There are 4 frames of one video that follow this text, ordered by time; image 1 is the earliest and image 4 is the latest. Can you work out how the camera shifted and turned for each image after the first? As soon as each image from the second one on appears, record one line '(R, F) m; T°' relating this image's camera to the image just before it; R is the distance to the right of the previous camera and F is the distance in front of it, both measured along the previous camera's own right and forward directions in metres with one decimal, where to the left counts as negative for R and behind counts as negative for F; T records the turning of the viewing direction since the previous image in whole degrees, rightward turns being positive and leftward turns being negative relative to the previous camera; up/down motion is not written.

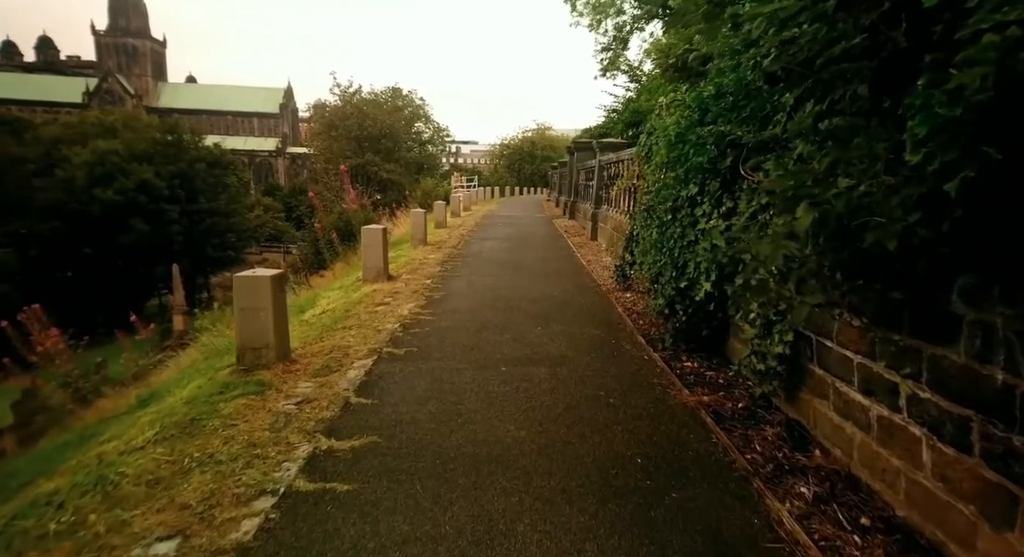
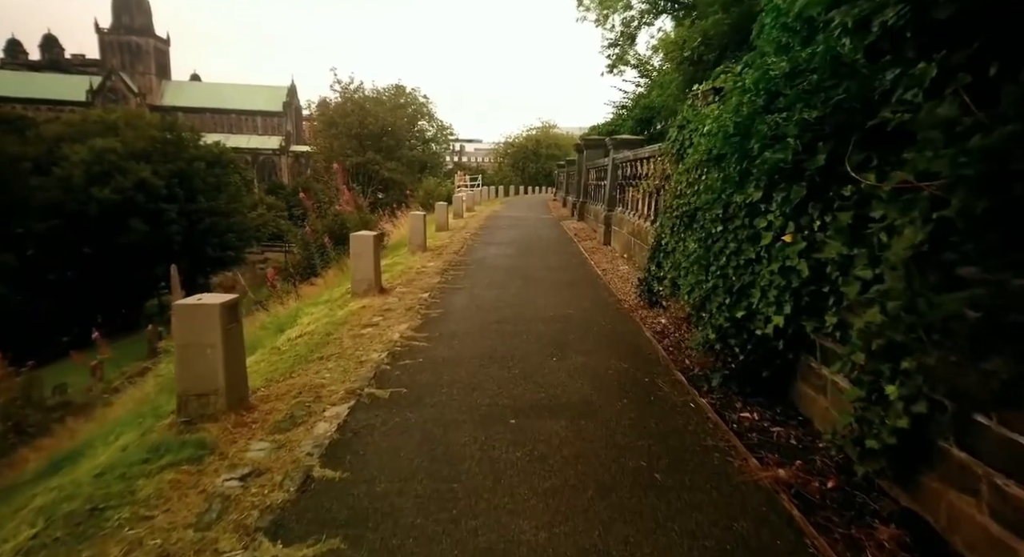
(-0.1, +0.9) m; 0°
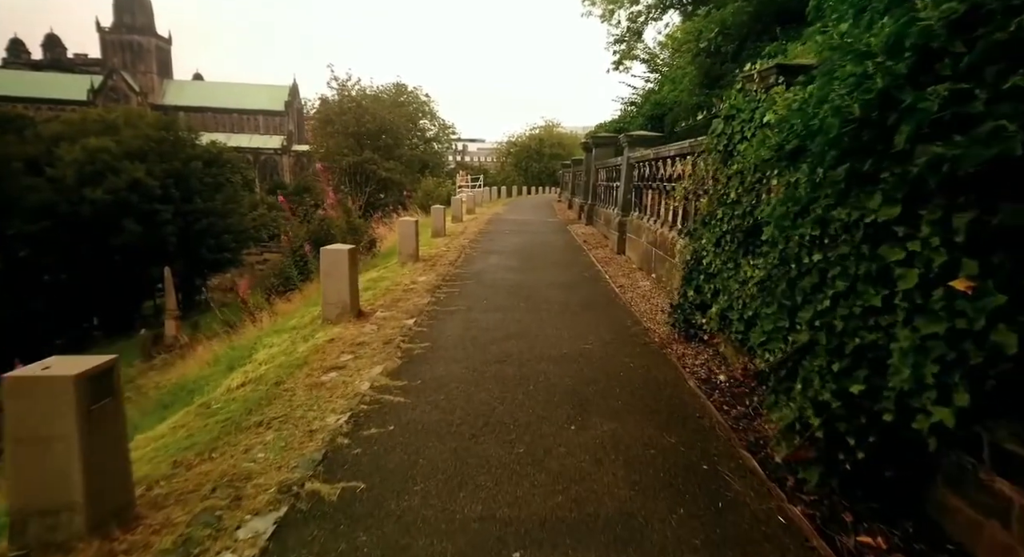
(0.0, +1.2) m; 0°
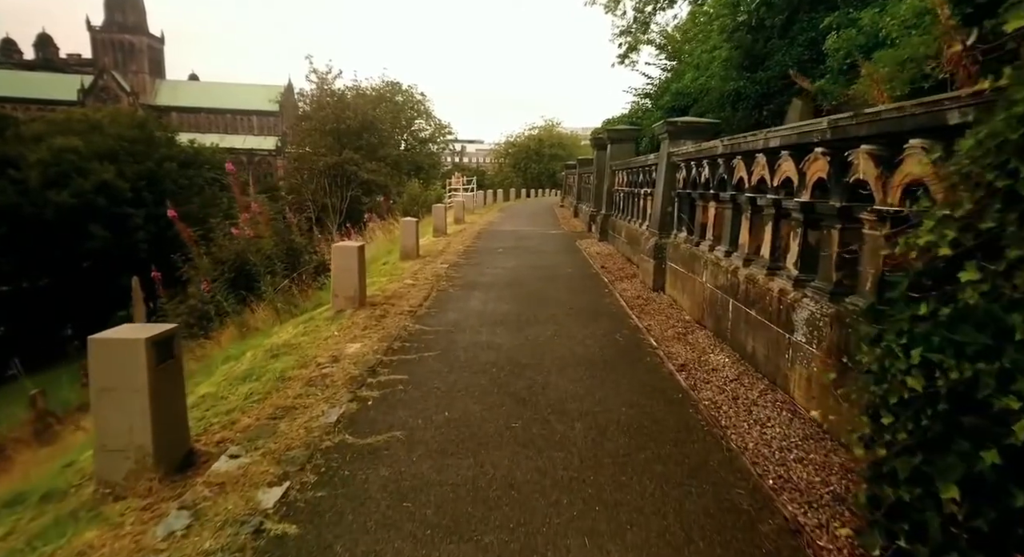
(+0.1, +3.1) m; 0°
